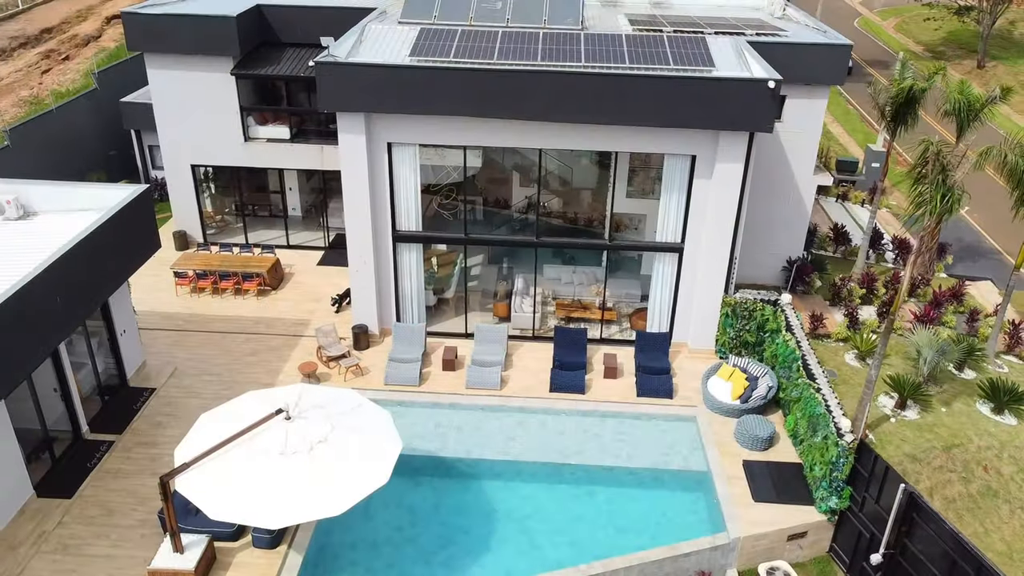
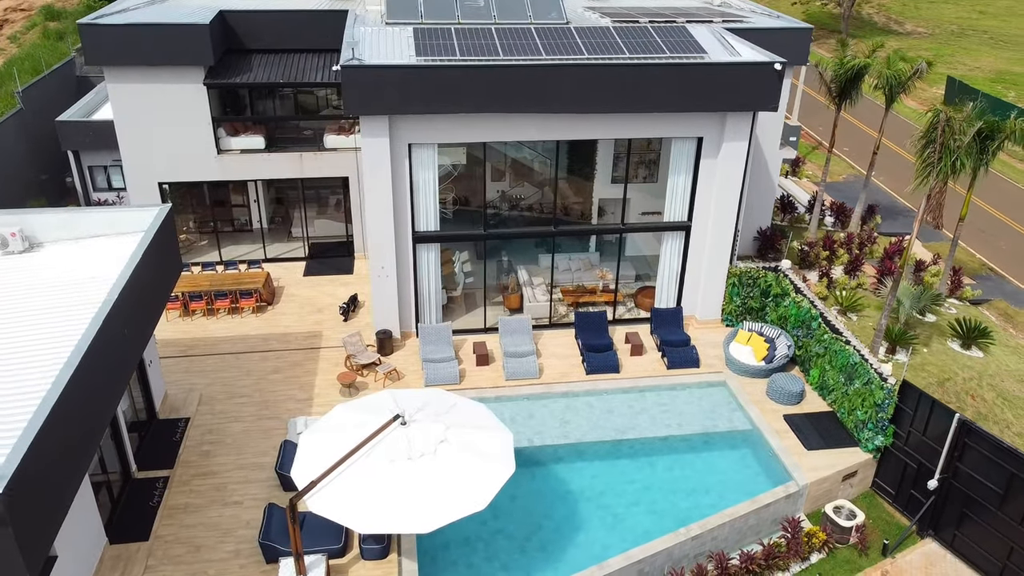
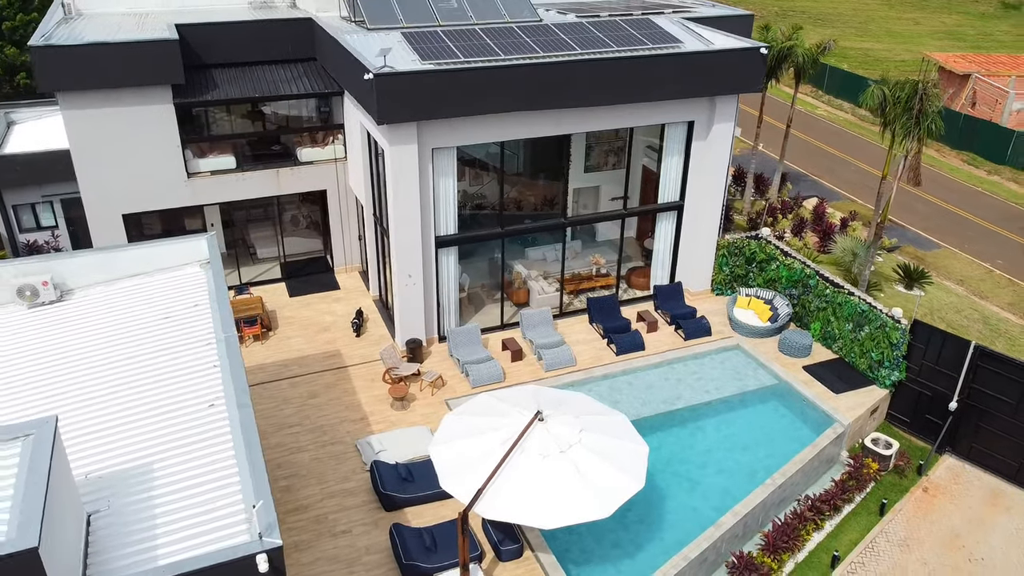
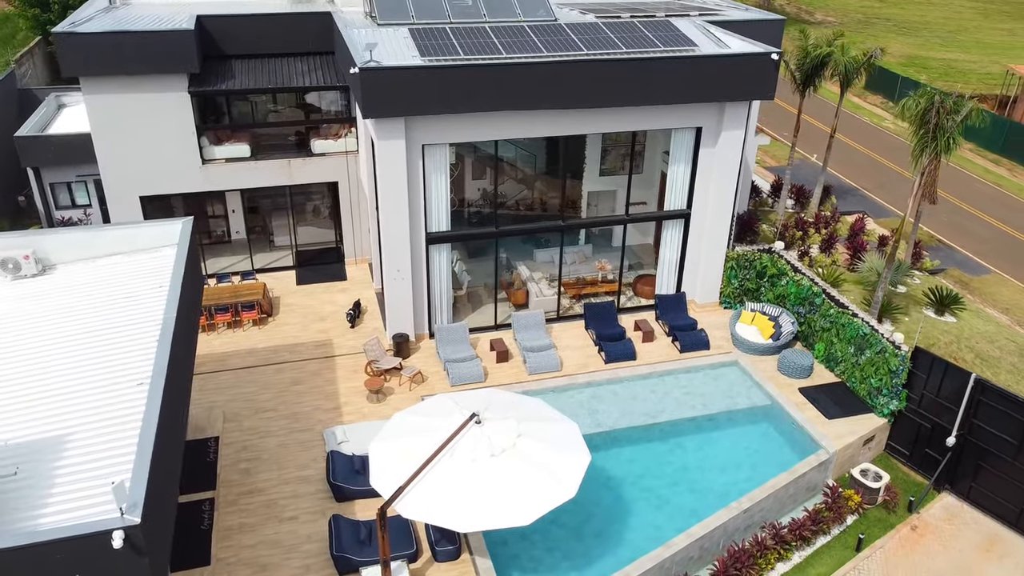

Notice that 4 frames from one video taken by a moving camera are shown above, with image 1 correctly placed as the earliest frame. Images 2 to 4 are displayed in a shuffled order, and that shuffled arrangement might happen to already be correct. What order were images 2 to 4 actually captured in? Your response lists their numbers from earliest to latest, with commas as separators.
2, 4, 3
